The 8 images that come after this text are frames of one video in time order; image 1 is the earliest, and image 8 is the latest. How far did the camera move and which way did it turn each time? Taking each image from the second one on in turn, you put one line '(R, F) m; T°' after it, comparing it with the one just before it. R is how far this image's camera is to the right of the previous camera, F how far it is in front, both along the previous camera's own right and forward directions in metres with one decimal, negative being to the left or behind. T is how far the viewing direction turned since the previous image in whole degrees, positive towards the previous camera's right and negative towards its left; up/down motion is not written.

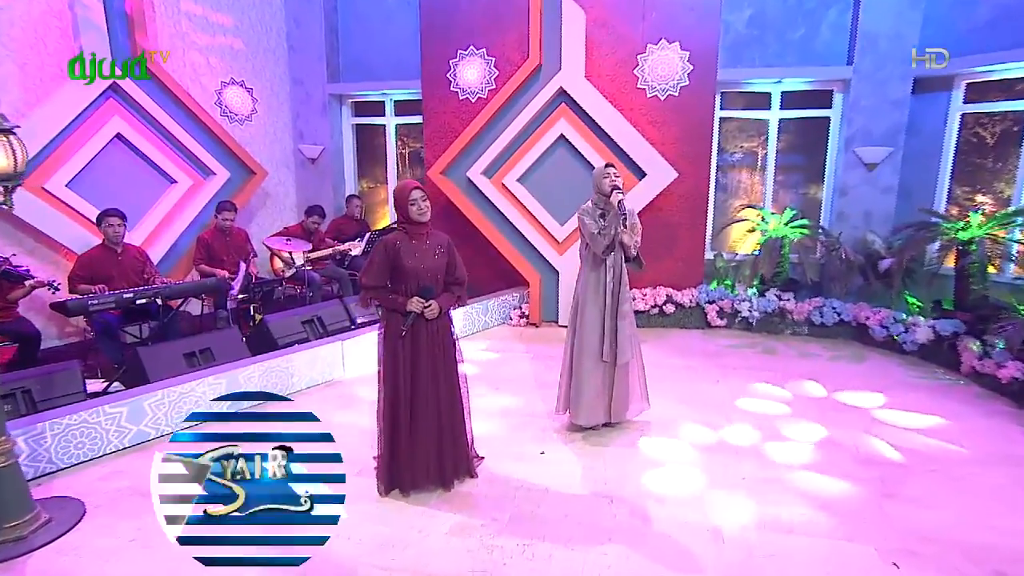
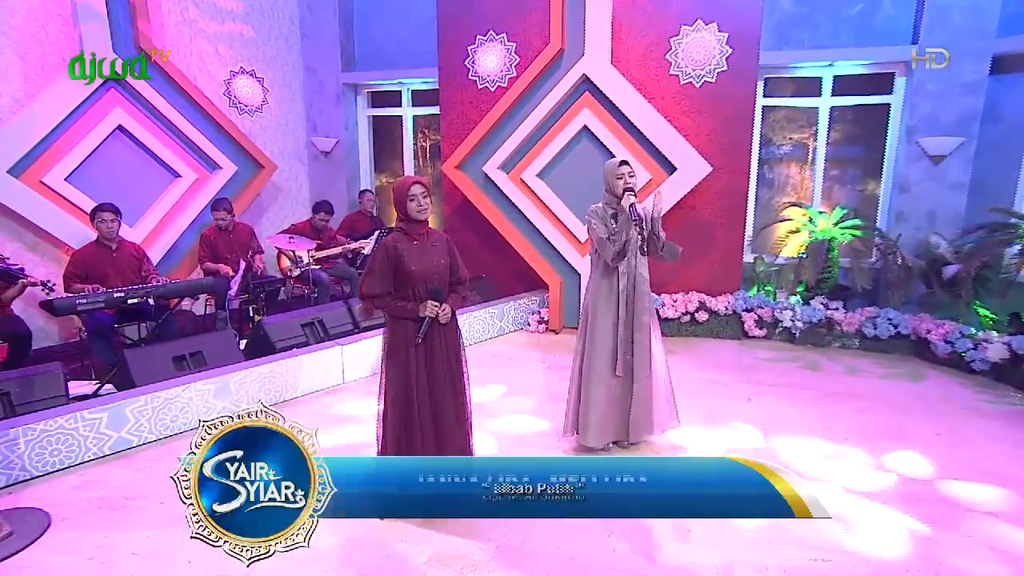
(+0.4, +0.4) m; -6°
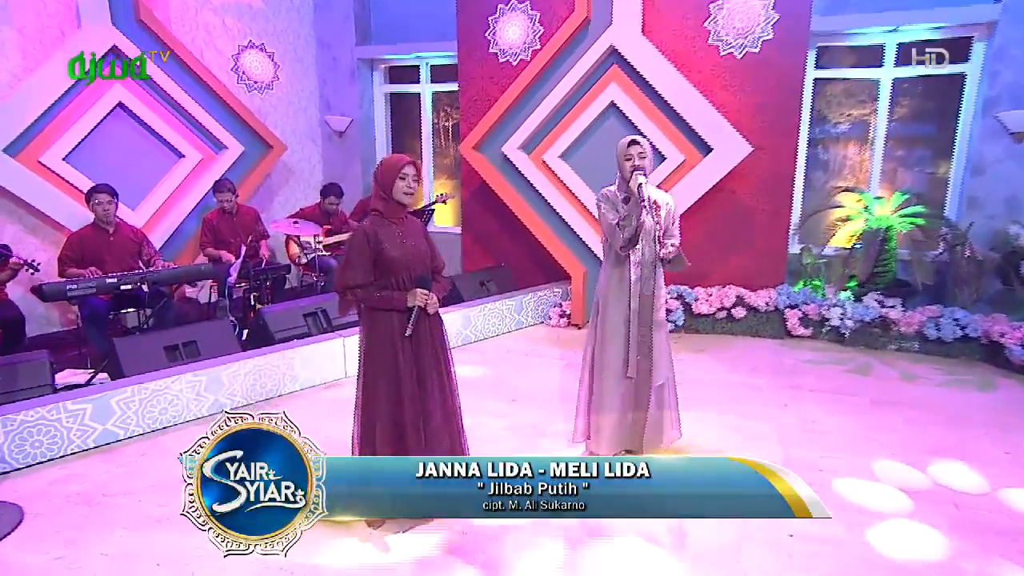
(+0.3, +0.4) m; -5°
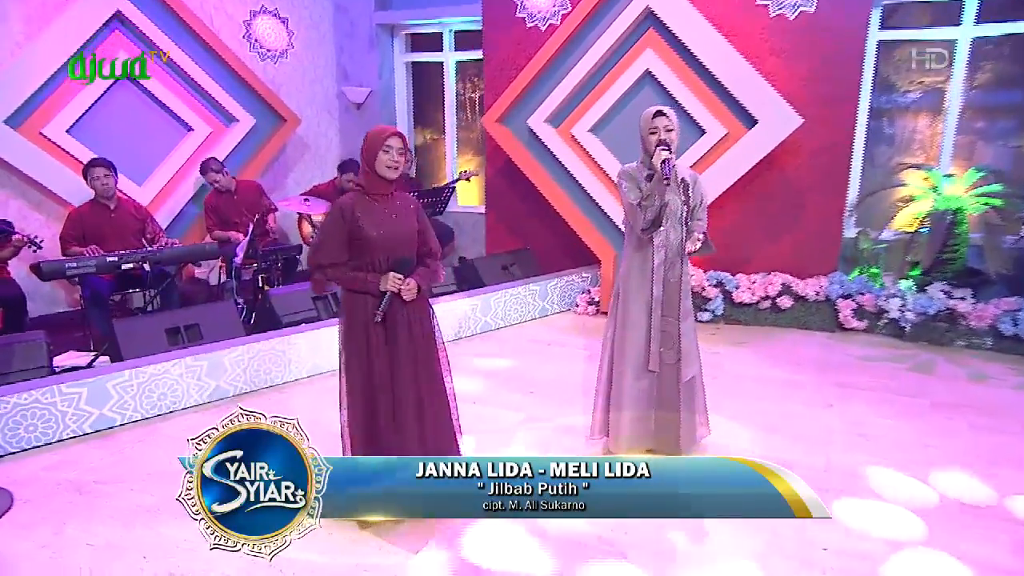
(+0.2, +0.4) m; -4°
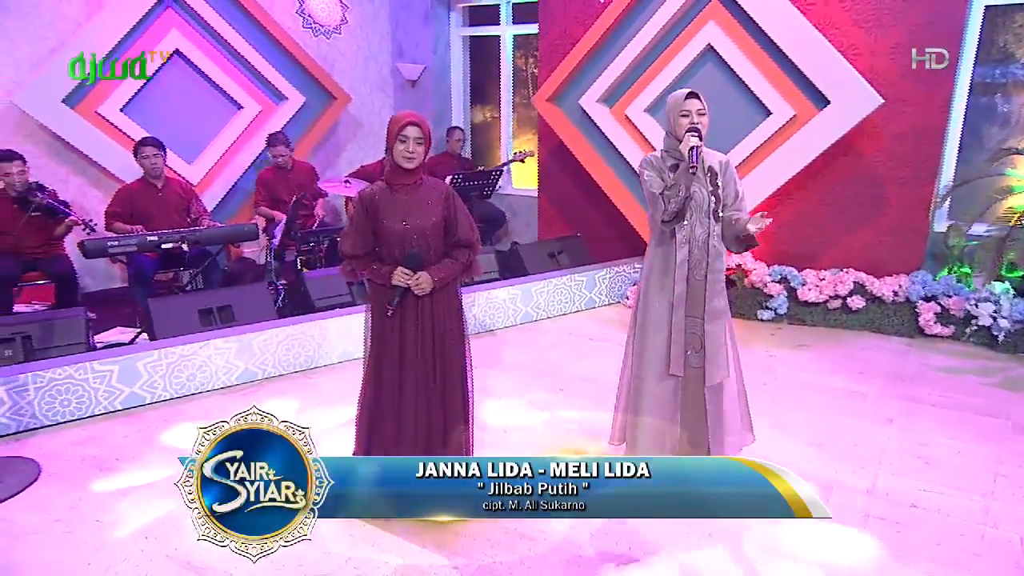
(+0.4, +0.3) m; -8°
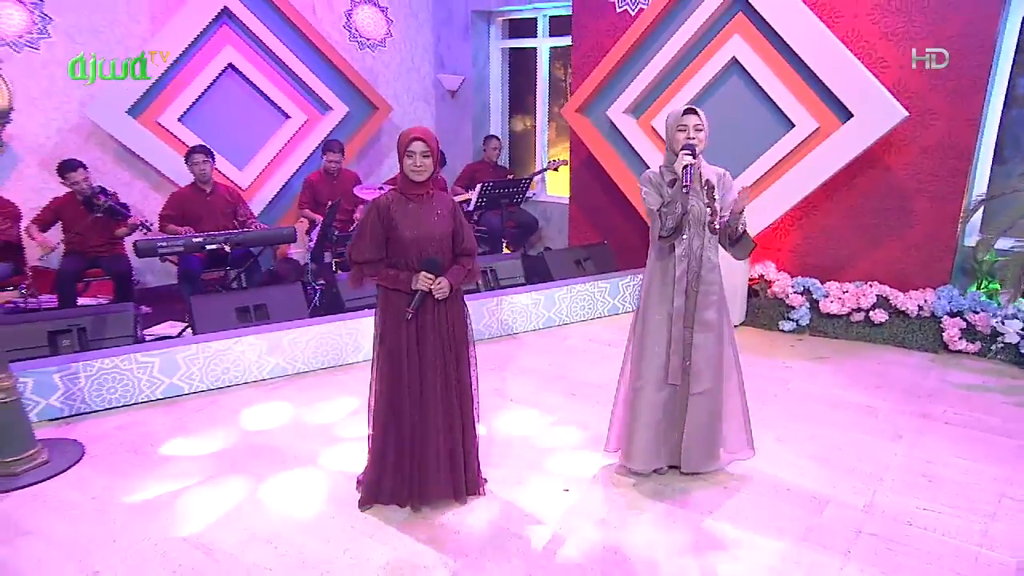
(+0.3, -0.1) m; -6°
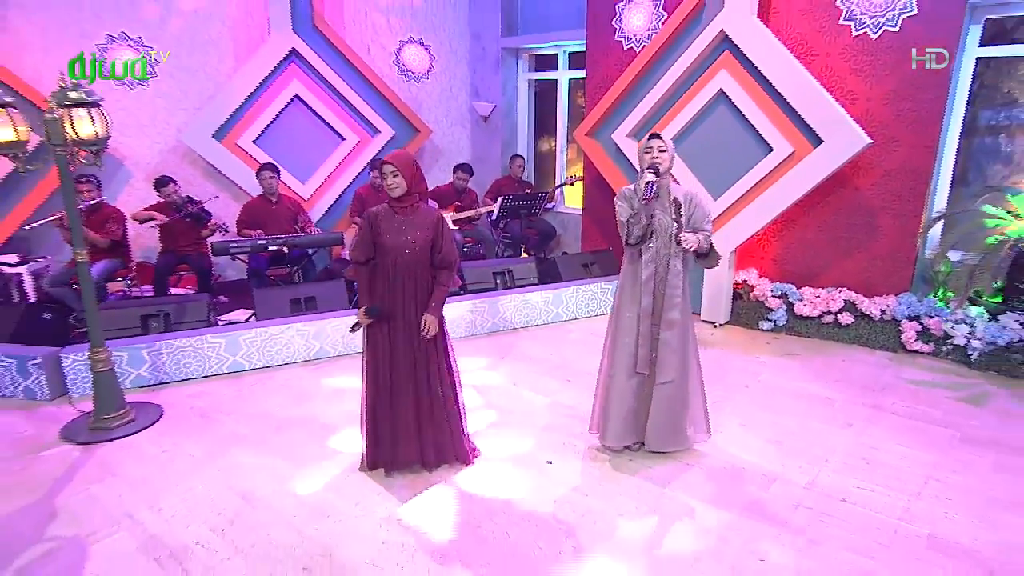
(+0.5, -0.6) m; -6°
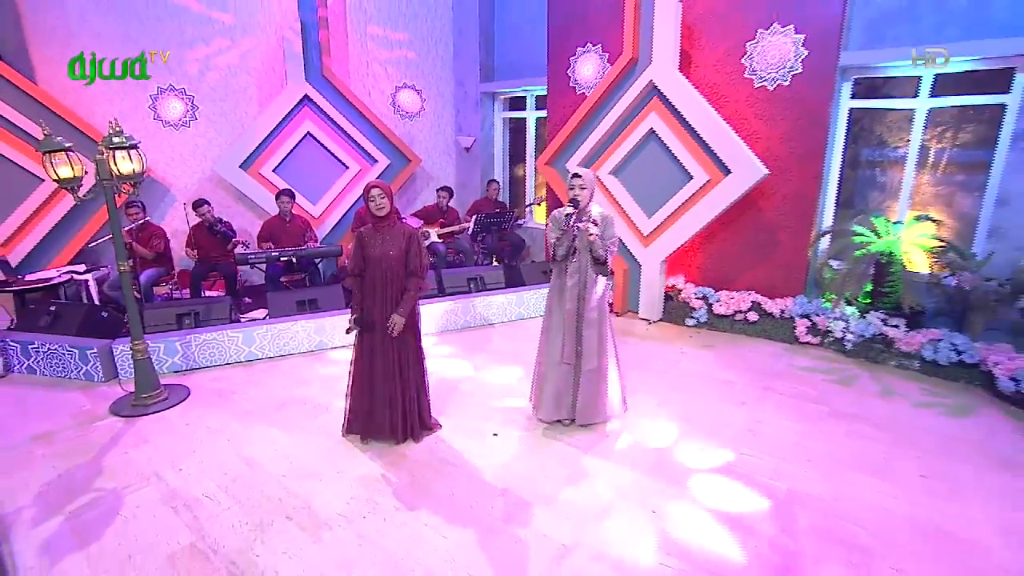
(+0.5, -0.9) m; -3°
